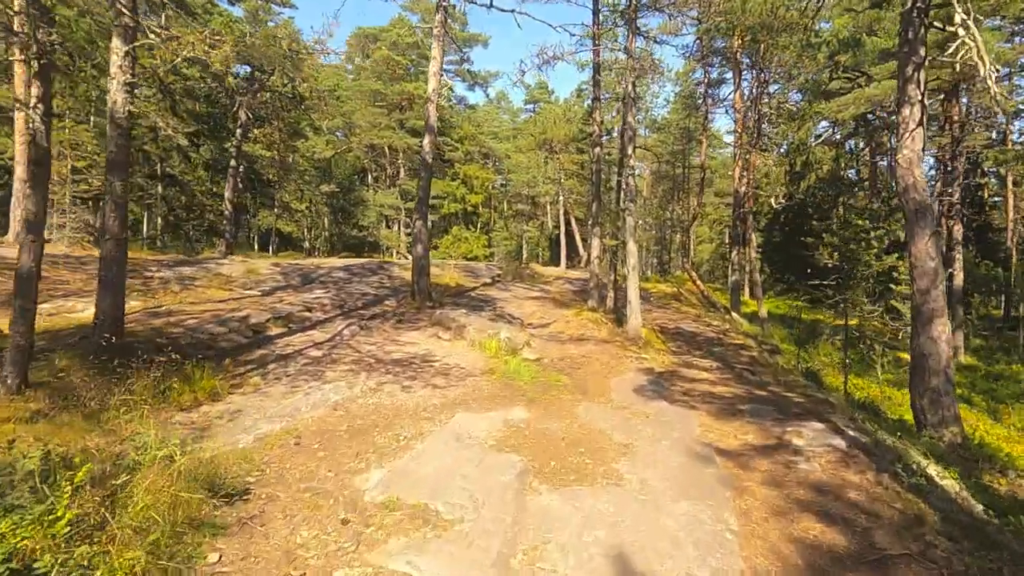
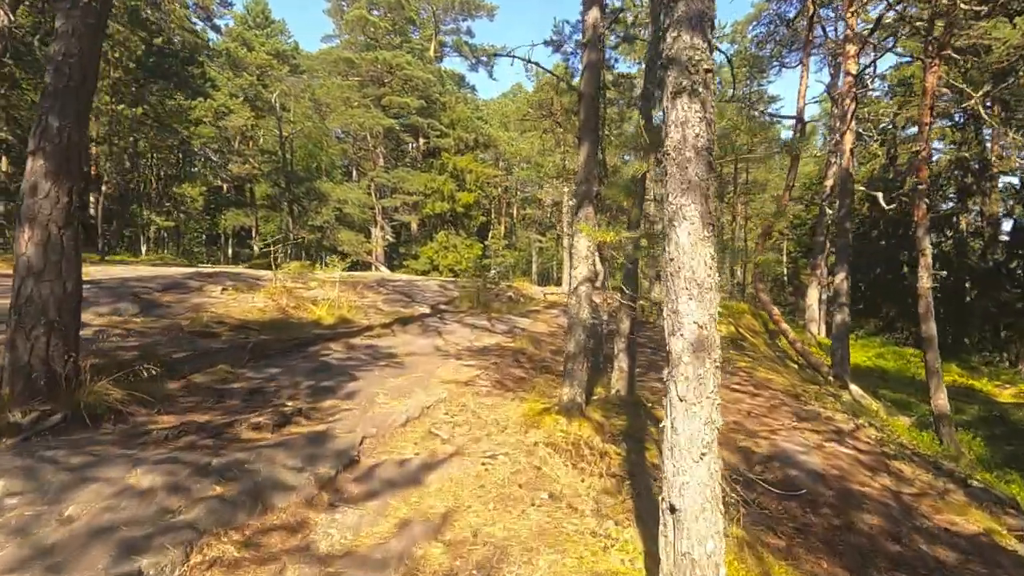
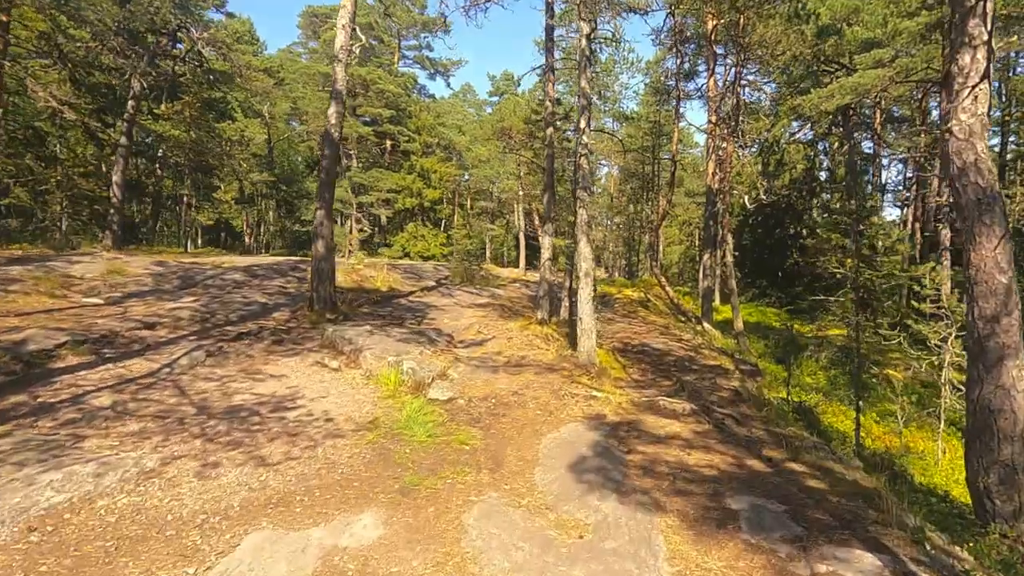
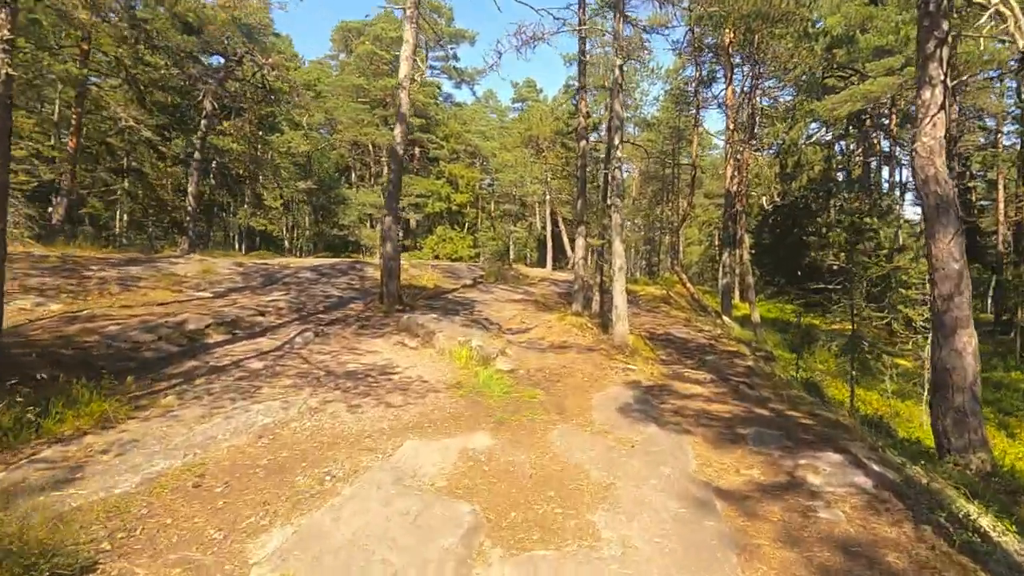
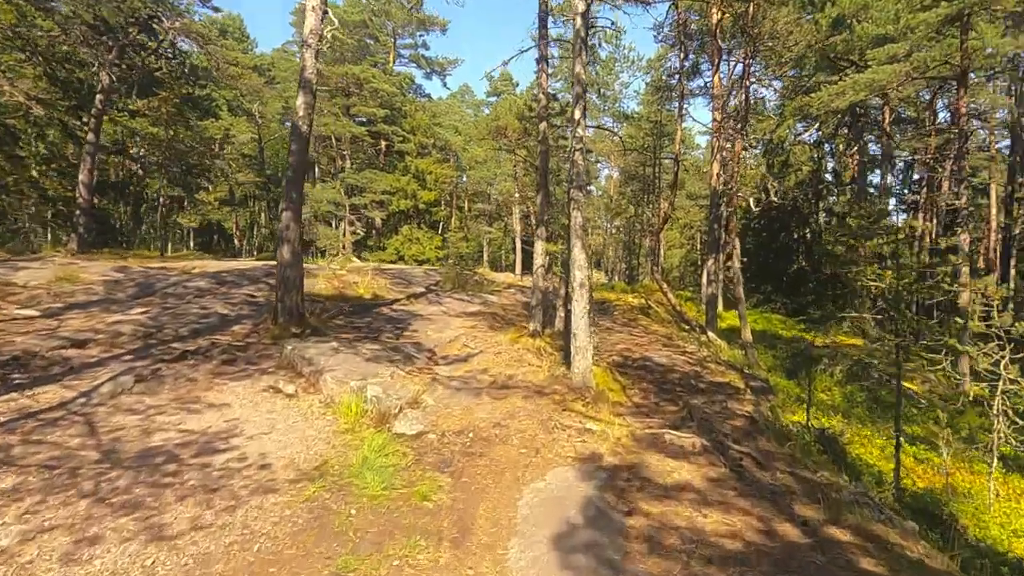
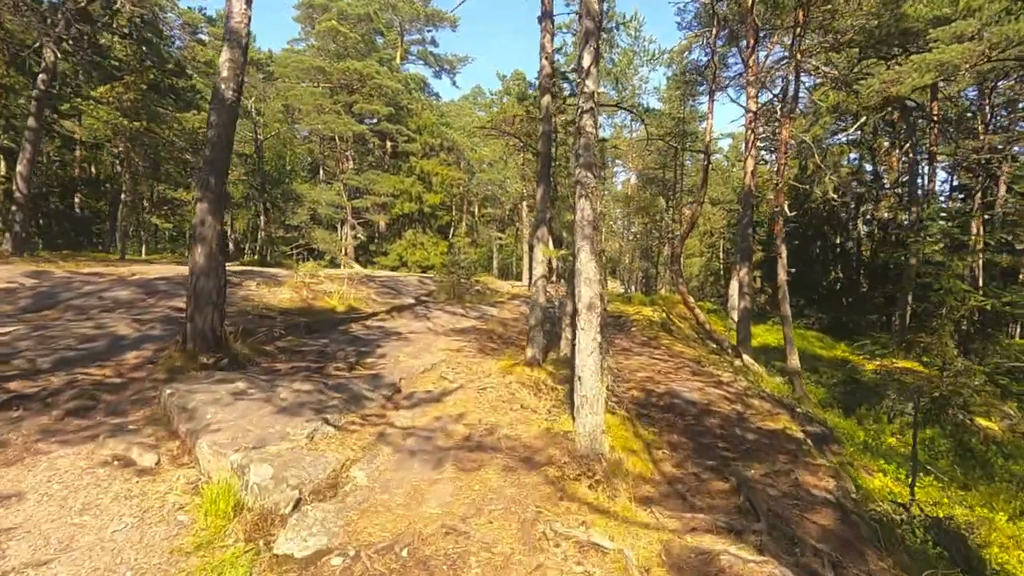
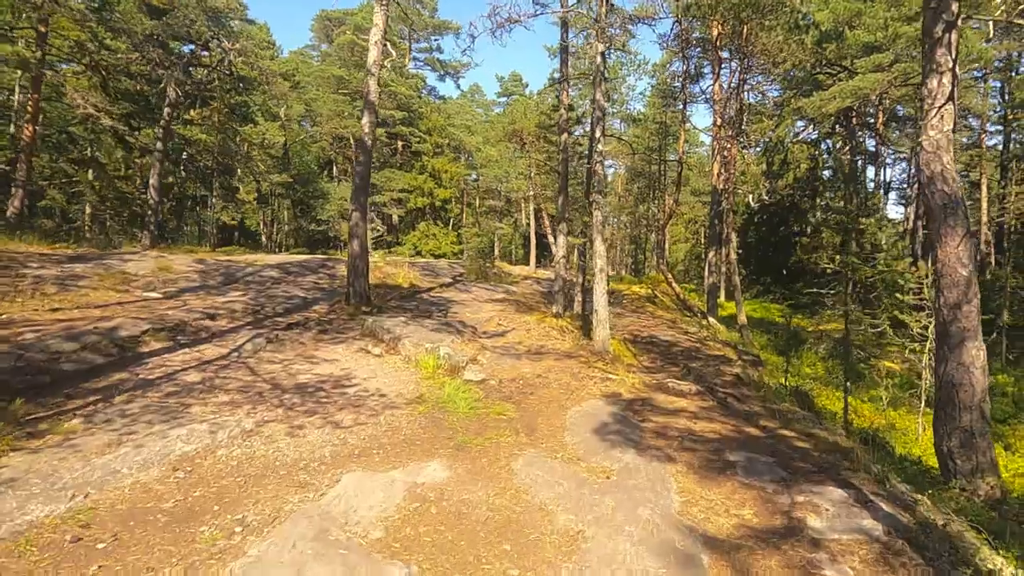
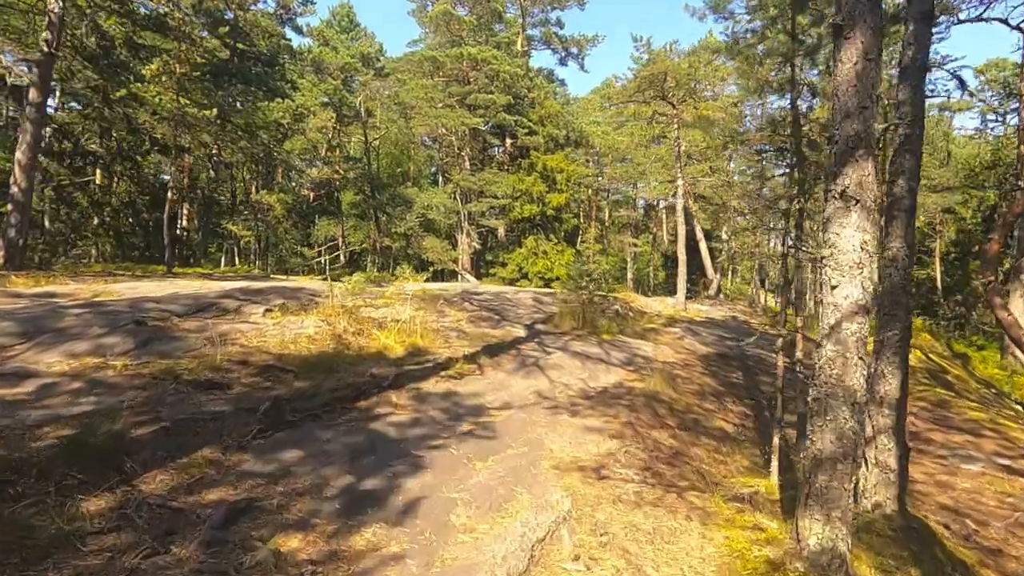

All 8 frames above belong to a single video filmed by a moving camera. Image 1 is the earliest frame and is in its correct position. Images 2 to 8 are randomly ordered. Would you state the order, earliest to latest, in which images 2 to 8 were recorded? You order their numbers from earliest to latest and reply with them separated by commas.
4, 7, 3, 5, 6, 2, 8
